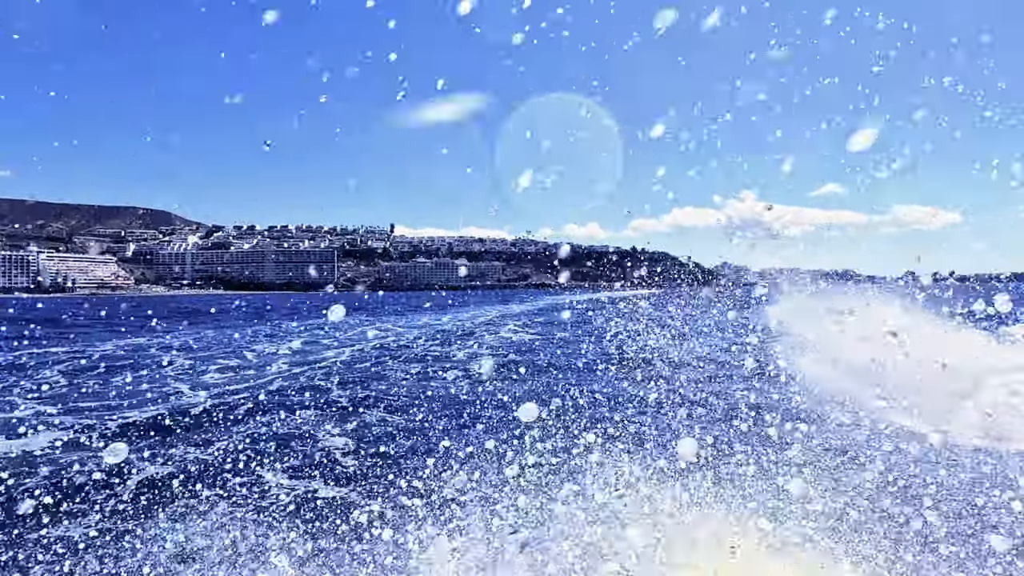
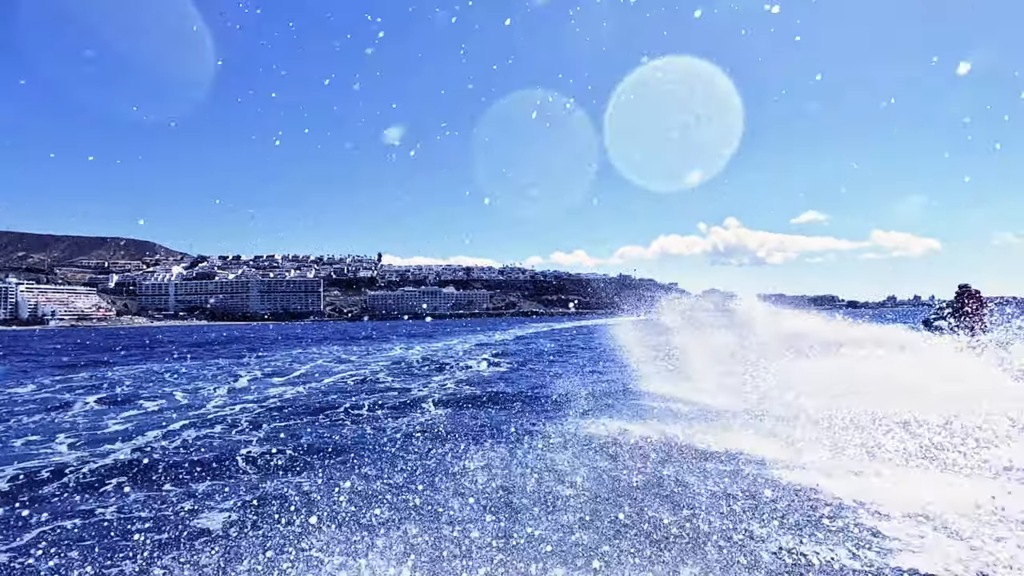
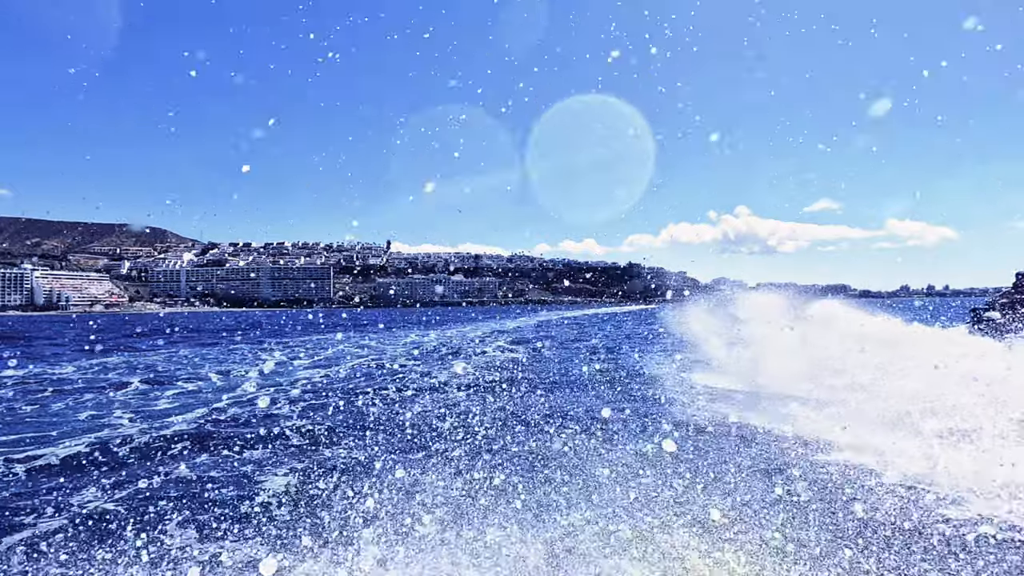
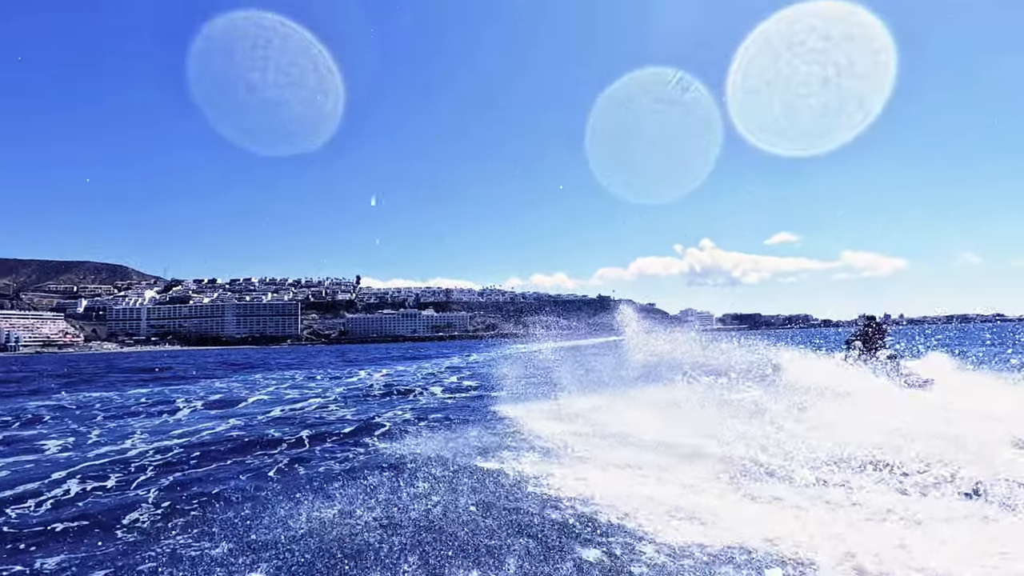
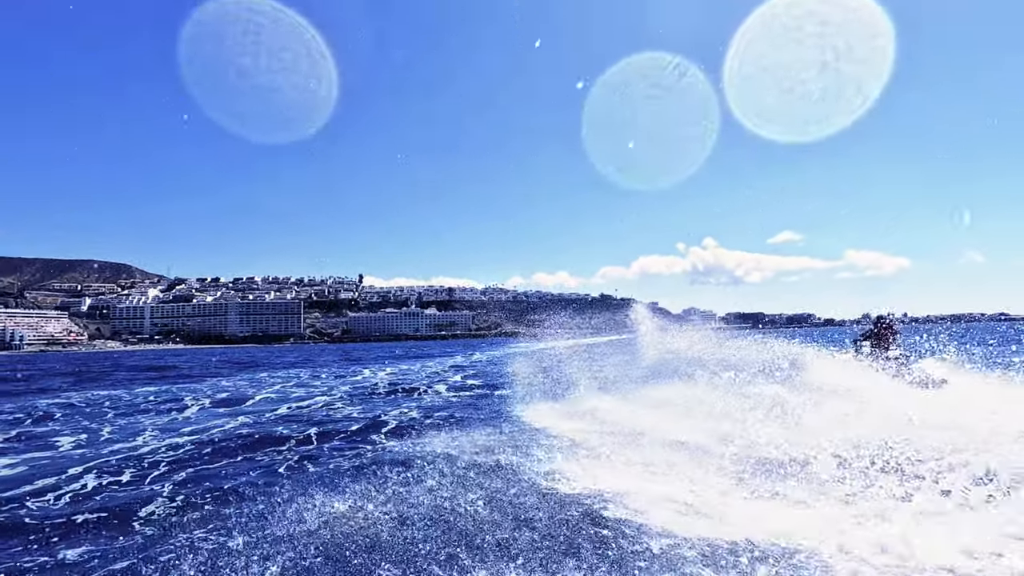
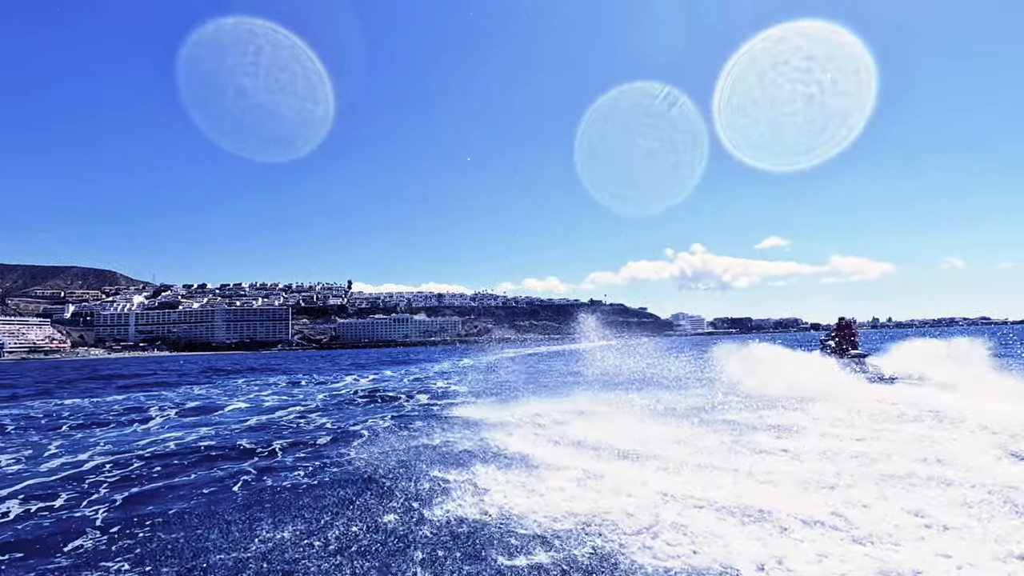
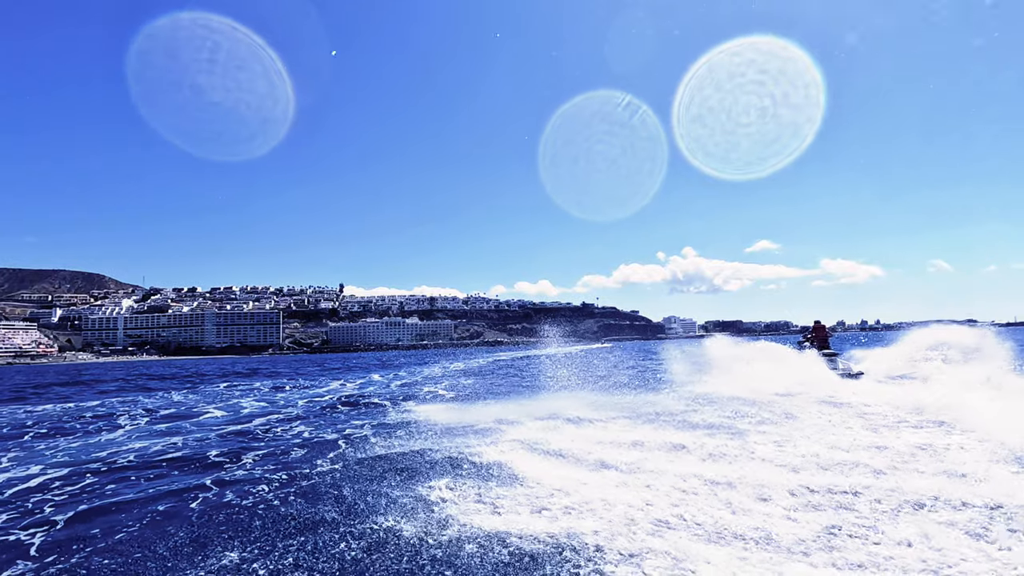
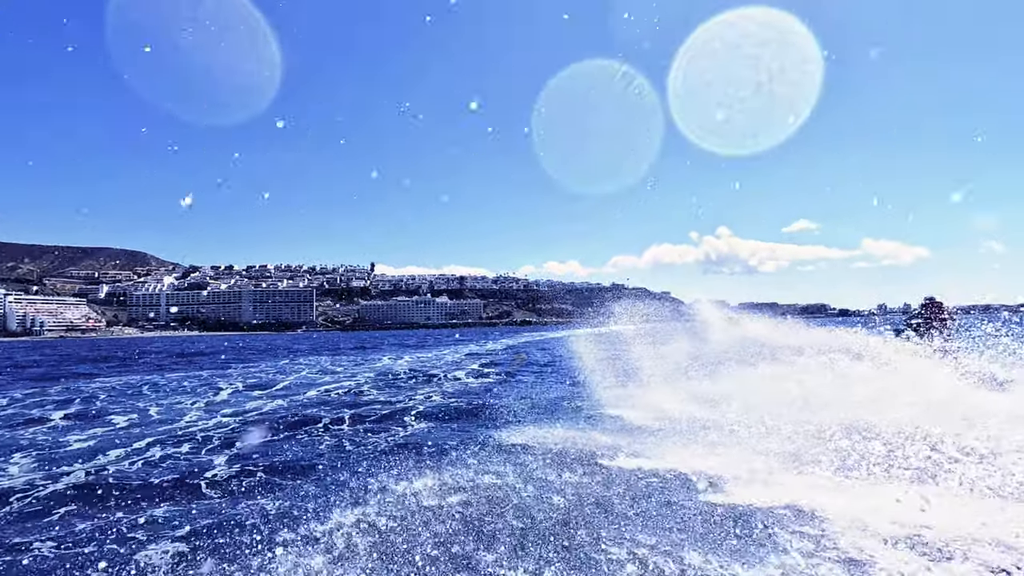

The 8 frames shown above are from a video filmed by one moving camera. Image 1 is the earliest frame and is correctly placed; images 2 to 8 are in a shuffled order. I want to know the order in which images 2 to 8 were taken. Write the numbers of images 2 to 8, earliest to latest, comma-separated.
3, 2, 8, 5, 4, 6, 7
